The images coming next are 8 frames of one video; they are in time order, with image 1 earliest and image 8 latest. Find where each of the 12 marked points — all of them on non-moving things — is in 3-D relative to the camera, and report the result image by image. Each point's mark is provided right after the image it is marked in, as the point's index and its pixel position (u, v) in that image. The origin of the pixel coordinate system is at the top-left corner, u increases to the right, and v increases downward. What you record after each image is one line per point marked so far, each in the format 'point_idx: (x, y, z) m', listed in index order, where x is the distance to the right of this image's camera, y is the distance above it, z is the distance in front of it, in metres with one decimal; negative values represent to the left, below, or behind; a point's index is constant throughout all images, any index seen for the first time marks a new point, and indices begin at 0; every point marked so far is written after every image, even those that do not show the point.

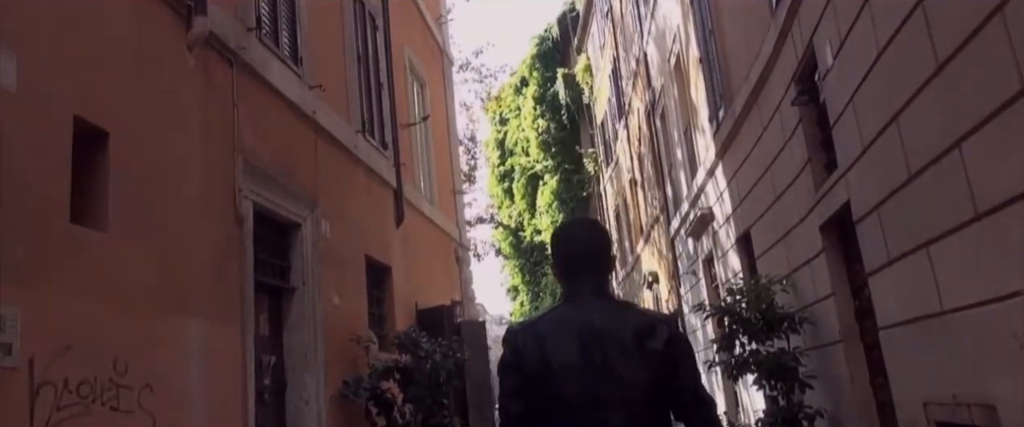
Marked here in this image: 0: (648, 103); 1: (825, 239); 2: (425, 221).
0: (+3.1, +2.5, +18.8) m
1: (+2.7, -0.2, +7.4) m
2: (-1.3, -0.1, +12.0) m
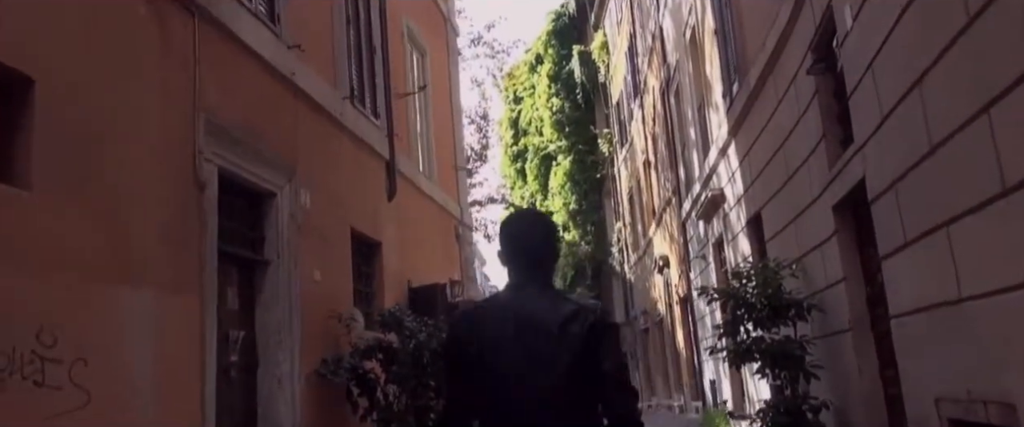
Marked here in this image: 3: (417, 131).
0: (+3.3, +2.9, +18.2) m
1: (+2.6, 0.0, +6.9) m
2: (-1.3, +0.2, +11.5) m
3: (-1.4, +1.2, +11.8) m
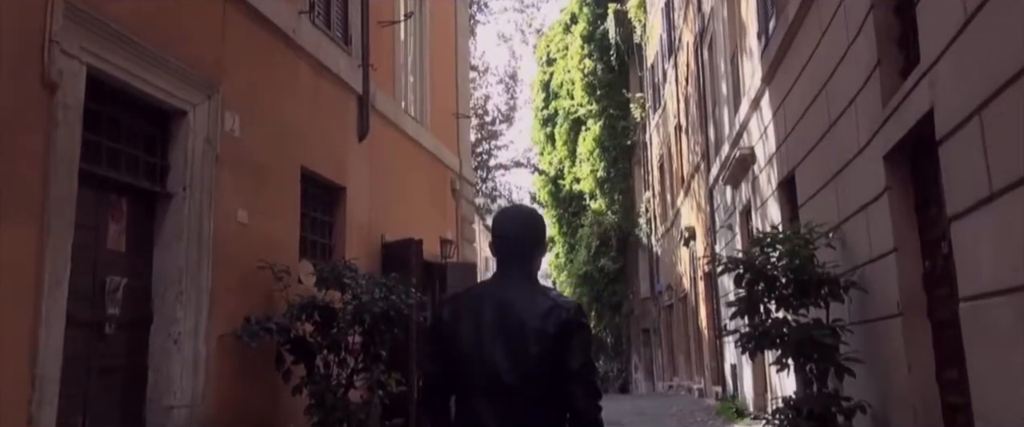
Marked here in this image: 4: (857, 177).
0: (+3.6, +3.5, +16.5) m
1: (+2.4, +0.3, +5.3) m
2: (-1.3, +0.9, +10.1) m
3: (-1.4, +1.8, +10.4) m
4: (+2.5, +0.3, +6.2) m
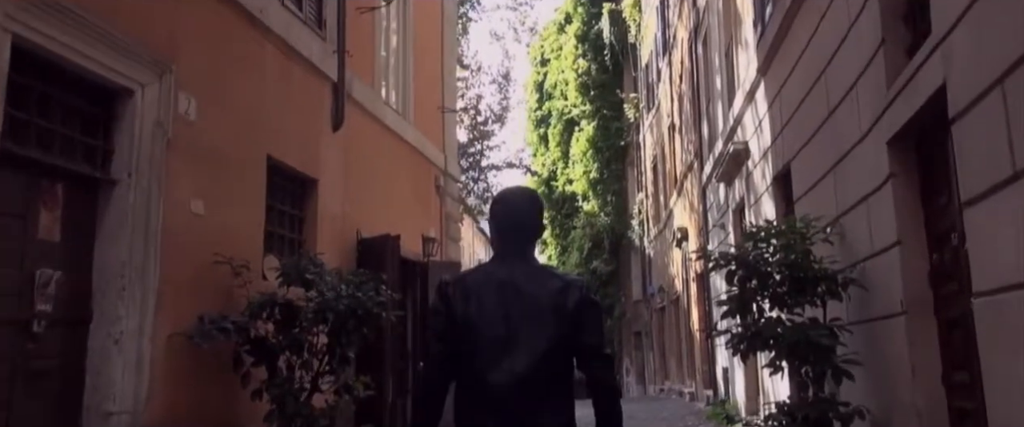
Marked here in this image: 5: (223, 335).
0: (+3.4, +3.5, +16.2) m
1: (+2.2, +0.3, +4.9) m
2: (-1.5, +1.0, +9.7) m
3: (-1.5, +1.9, +10.0) m
4: (+2.4, +0.3, +5.8) m
5: (-1.9, -0.8, +5.5) m
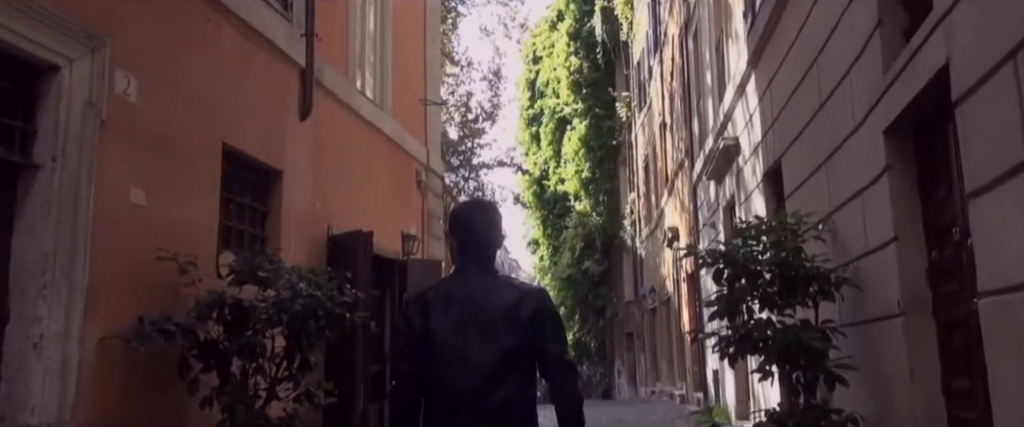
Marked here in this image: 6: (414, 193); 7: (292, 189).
0: (+3.2, +3.6, +15.8) m
1: (+2.0, +0.3, +4.6) m
2: (-1.7, +1.0, +9.3) m
3: (-1.7, +1.9, +9.6) m
4: (+2.2, +0.4, +5.4) m
5: (-2.1, -0.7, +5.1) m
6: (-1.3, +0.3, +11.5) m
7: (-2.0, +0.2, +7.6) m
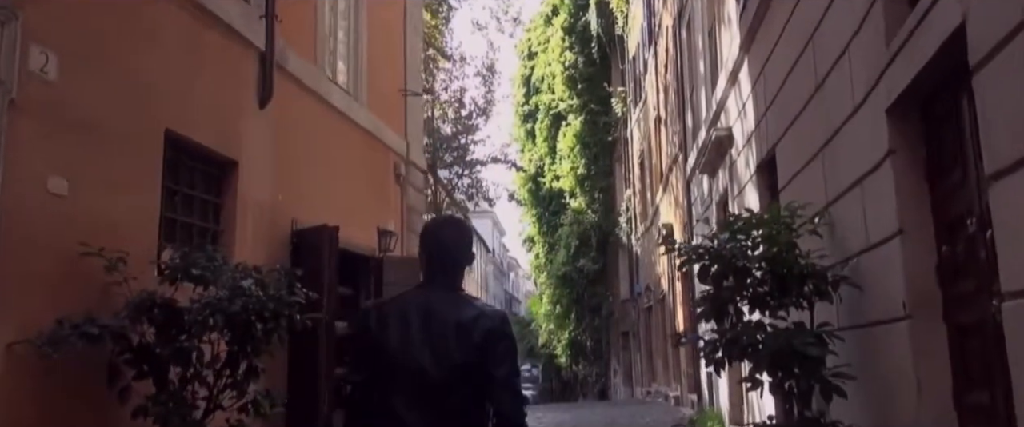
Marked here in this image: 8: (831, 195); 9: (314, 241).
0: (+3.0, +3.6, +15.3) m
1: (+1.8, +0.4, +4.1) m
2: (-1.9, +1.1, +8.8) m
3: (-2.0, +2.0, +9.1) m
4: (+2.0, +0.4, +4.9) m
5: (-2.3, -0.7, +4.5) m
6: (-1.5, +0.3, +10.9) m
7: (-2.2, +0.3, +7.1) m
8: (+2.0, +0.1, +5.3) m
9: (-1.8, -0.2, +7.6) m
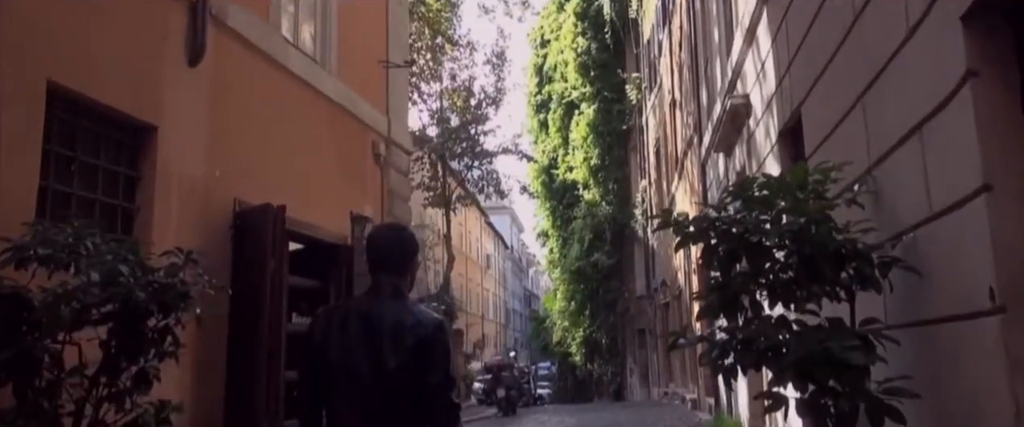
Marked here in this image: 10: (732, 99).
0: (+3.0, +3.8, +14.0) m
1: (+1.6, +0.6, +2.9) m
2: (-2.1, +1.2, +7.7) m
3: (-2.1, +2.2, +8.0) m
4: (+1.7, +0.6, +3.7) m
5: (-2.5, -0.5, +3.5) m
6: (-1.6, +0.5, +9.8) m
7: (-2.4, +0.4, +6.0) m
8: (+1.8, +0.3, +4.1) m
9: (-1.9, -0.1, +6.5) m
10: (+2.2, +1.1, +8.3) m
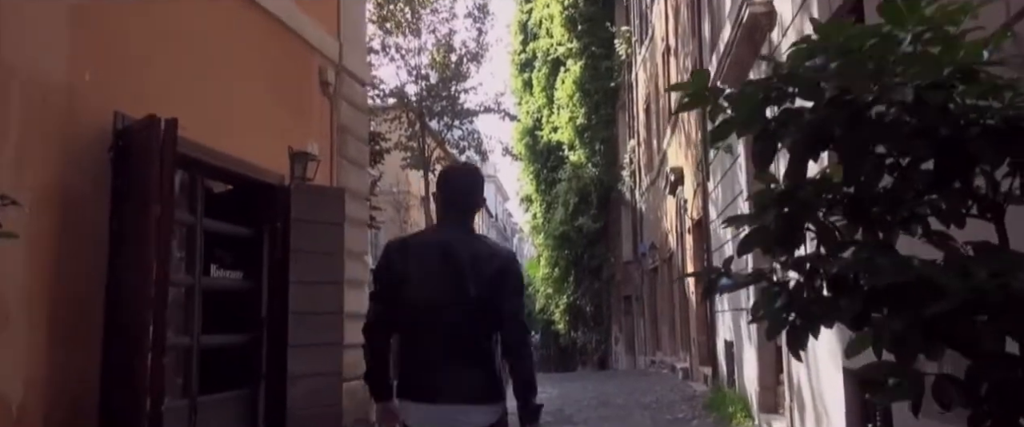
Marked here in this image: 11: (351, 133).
0: (+2.6, +4.6, +12.5) m
1: (+1.4, +0.9, +1.4) m
2: (-2.3, +1.8, +6.1) m
3: (-2.3, +2.7, +6.4) m
4: (+1.6, +0.9, +2.2) m
5: (-2.7, -0.1, +1.9) m
6: (-1.9, +1.1, +8.3) m
7: (-2.6, +0.9, +4.4) m
8: (+1.6, +0.7, +2.7) m
9: (-2.2, +0.4, +5.0) m
10: (+1.9, +1.7, +6.8) m
11: (-1.7, +0.9, +9.0) m
